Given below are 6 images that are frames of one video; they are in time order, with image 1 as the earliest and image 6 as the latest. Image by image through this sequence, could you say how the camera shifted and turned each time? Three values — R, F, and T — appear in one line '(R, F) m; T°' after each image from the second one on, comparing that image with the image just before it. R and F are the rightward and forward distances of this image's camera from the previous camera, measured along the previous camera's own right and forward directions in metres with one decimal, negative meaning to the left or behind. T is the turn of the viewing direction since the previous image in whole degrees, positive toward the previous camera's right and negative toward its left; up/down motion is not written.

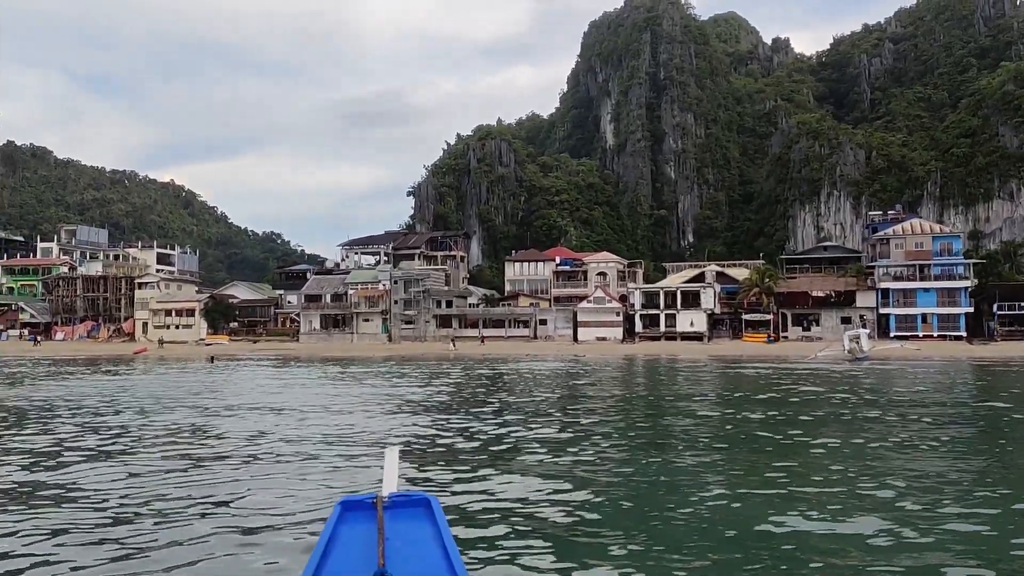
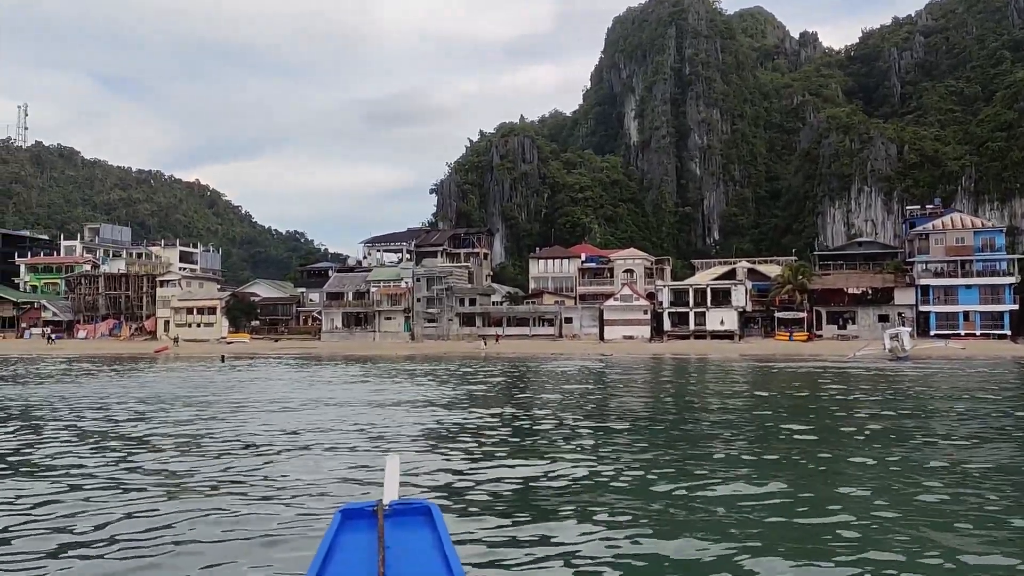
(-0.1, +0.8) m; -2°
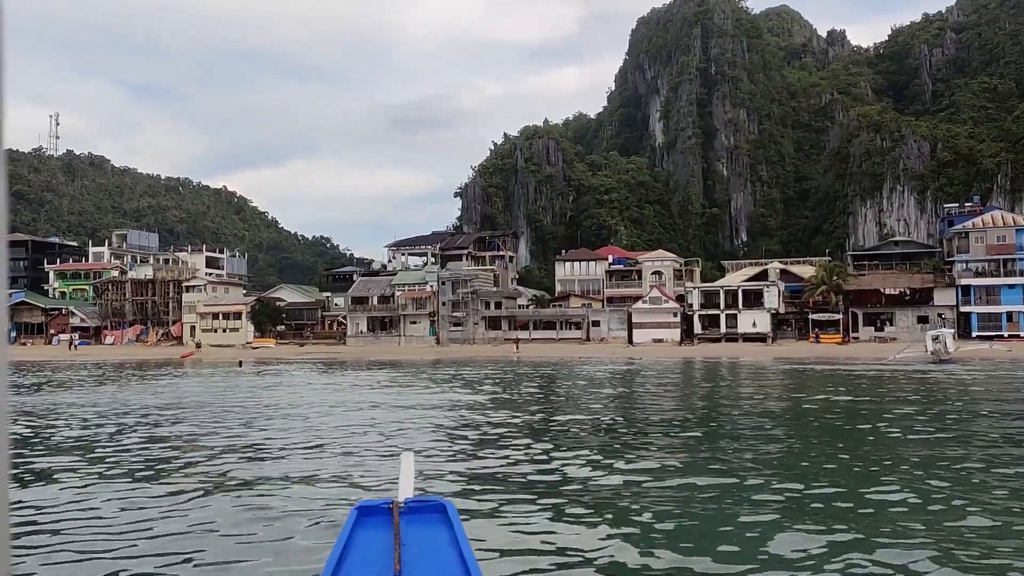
(-0.1, +0.5) m; -2°
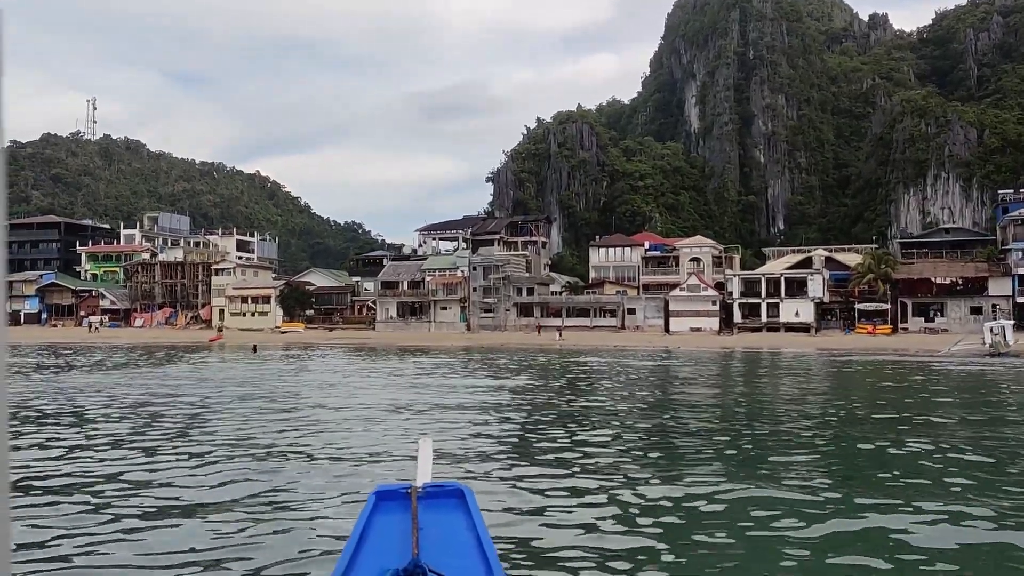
(-0.1, +0.9) m; -2°
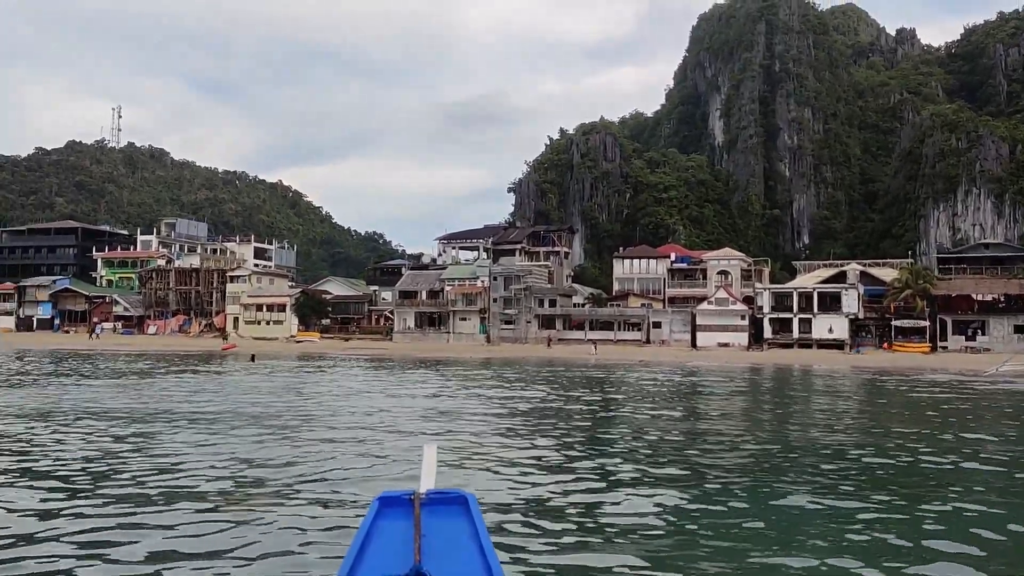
(-0.1, +1.0) m; -1°
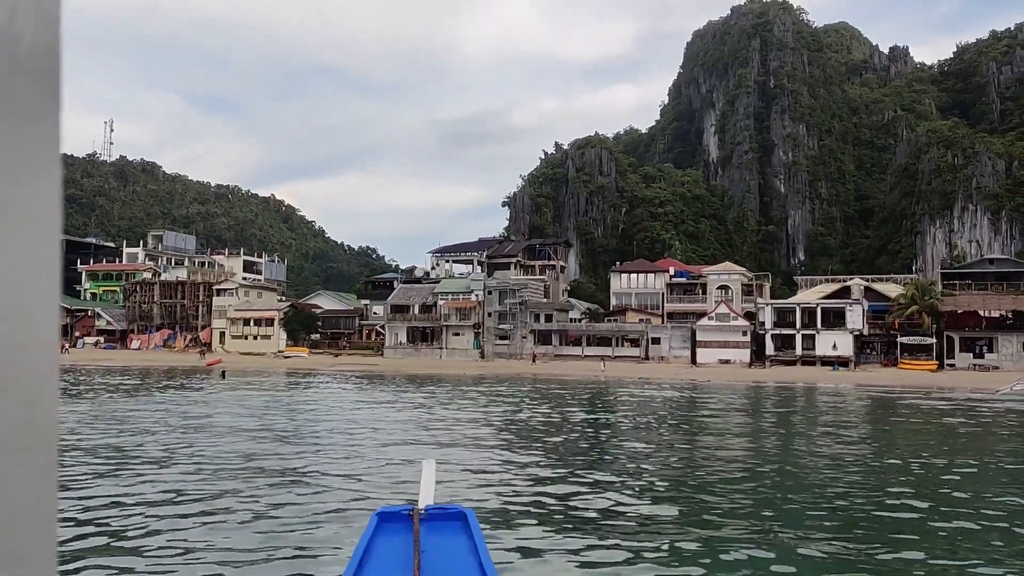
(0.0, +0.9) m; 0°
